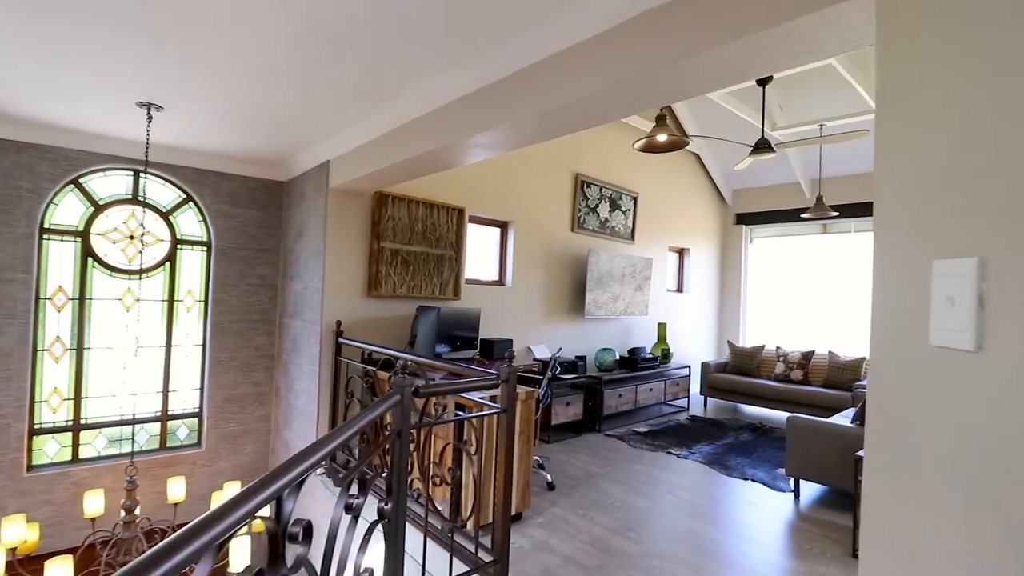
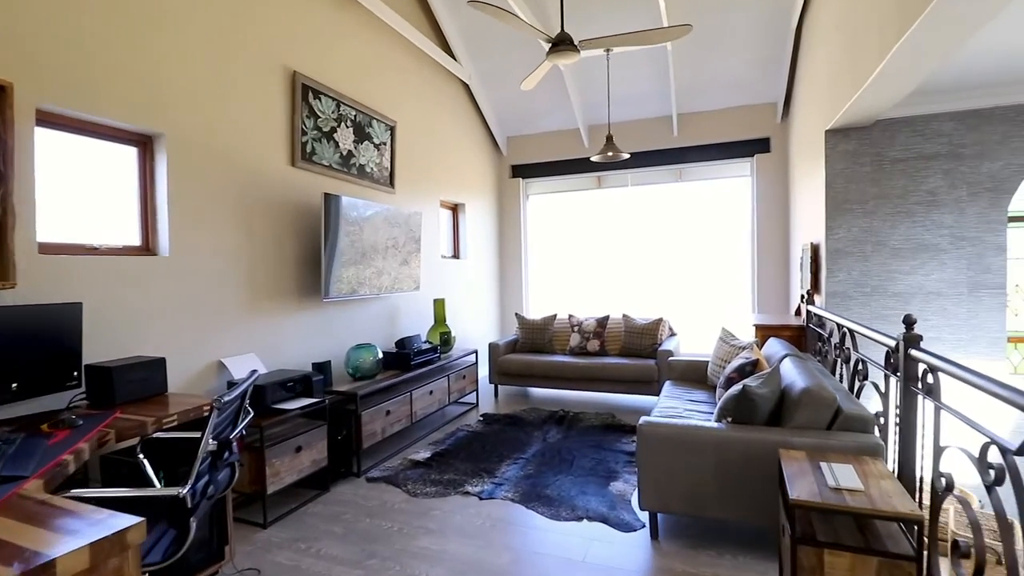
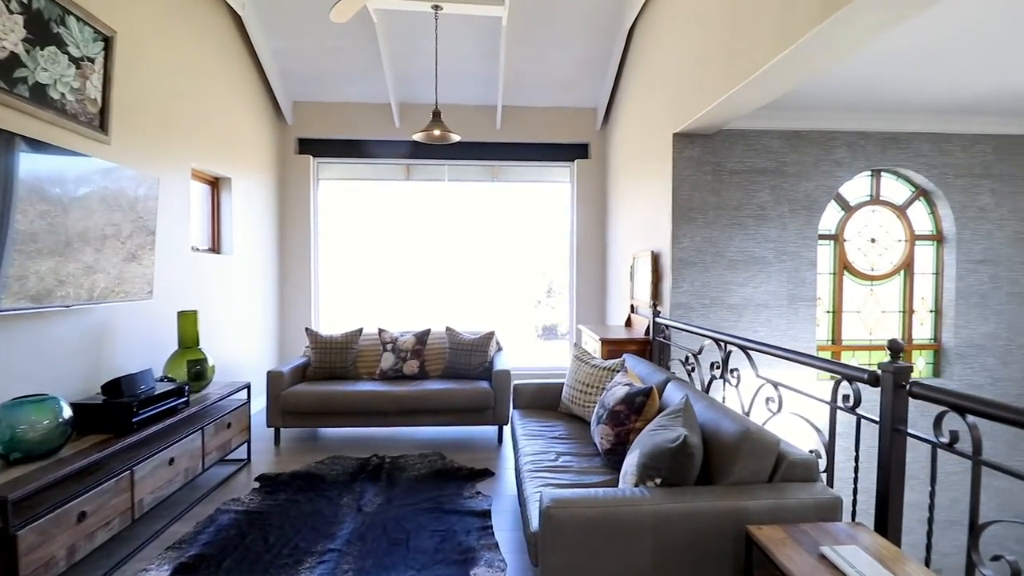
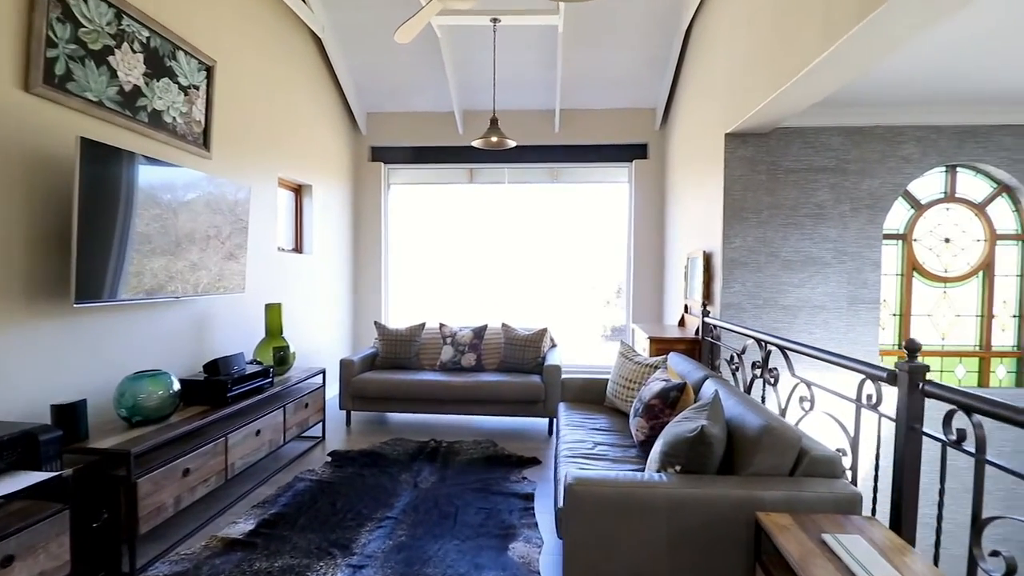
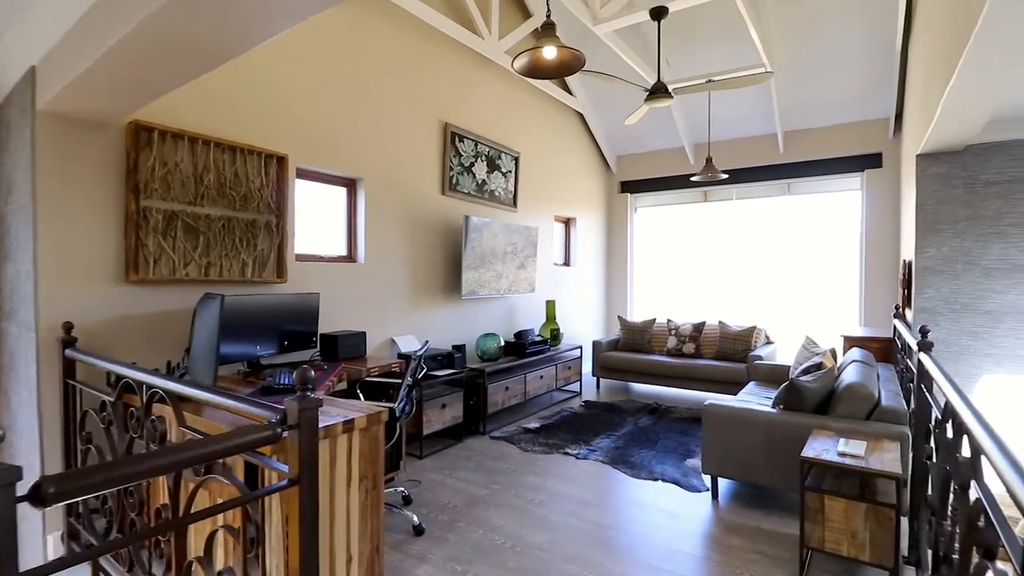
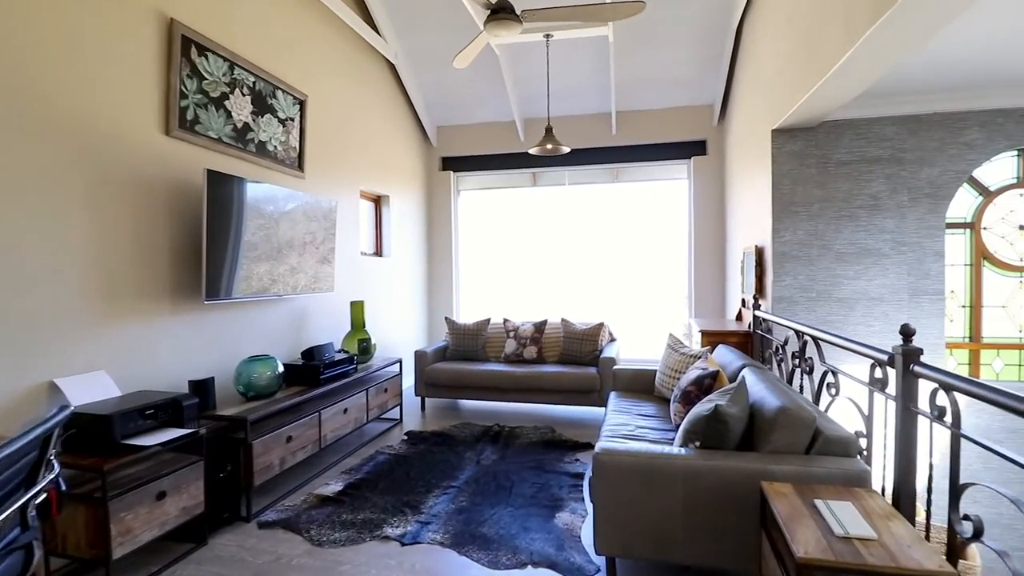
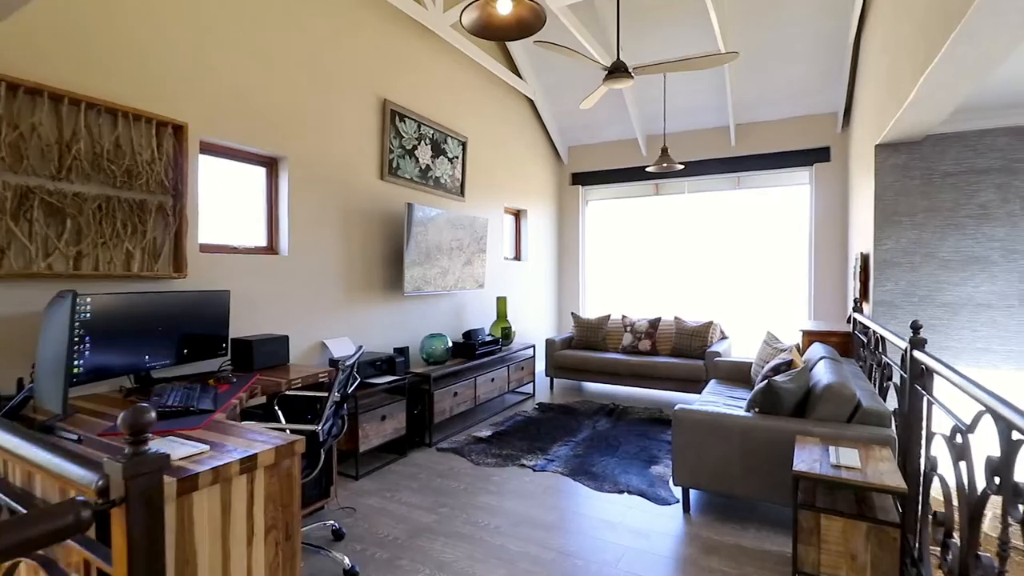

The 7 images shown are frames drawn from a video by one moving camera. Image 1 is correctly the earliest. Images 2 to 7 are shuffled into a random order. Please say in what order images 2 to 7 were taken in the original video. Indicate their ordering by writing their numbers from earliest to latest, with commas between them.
5, 7, 2, 6, 4, 3
